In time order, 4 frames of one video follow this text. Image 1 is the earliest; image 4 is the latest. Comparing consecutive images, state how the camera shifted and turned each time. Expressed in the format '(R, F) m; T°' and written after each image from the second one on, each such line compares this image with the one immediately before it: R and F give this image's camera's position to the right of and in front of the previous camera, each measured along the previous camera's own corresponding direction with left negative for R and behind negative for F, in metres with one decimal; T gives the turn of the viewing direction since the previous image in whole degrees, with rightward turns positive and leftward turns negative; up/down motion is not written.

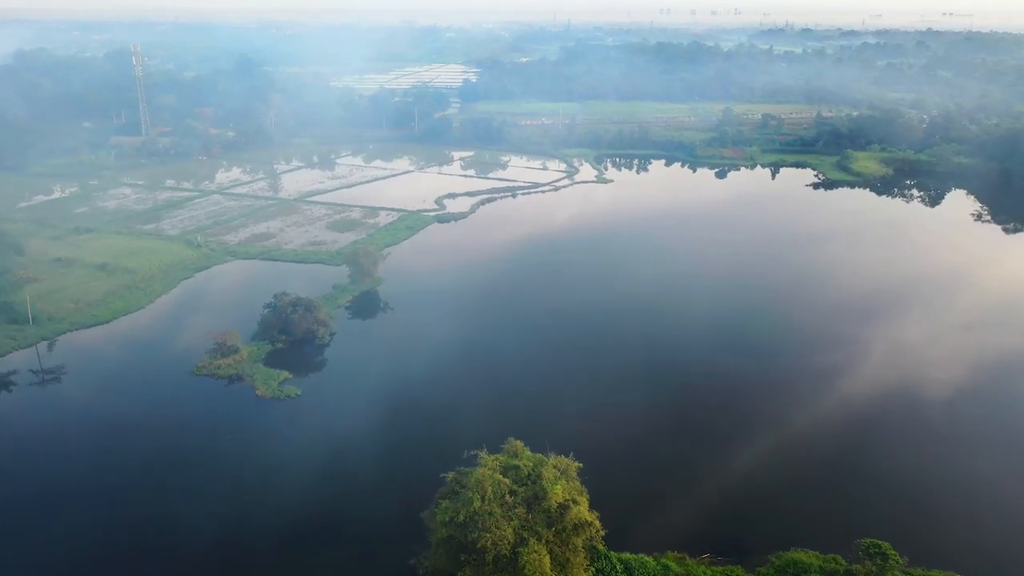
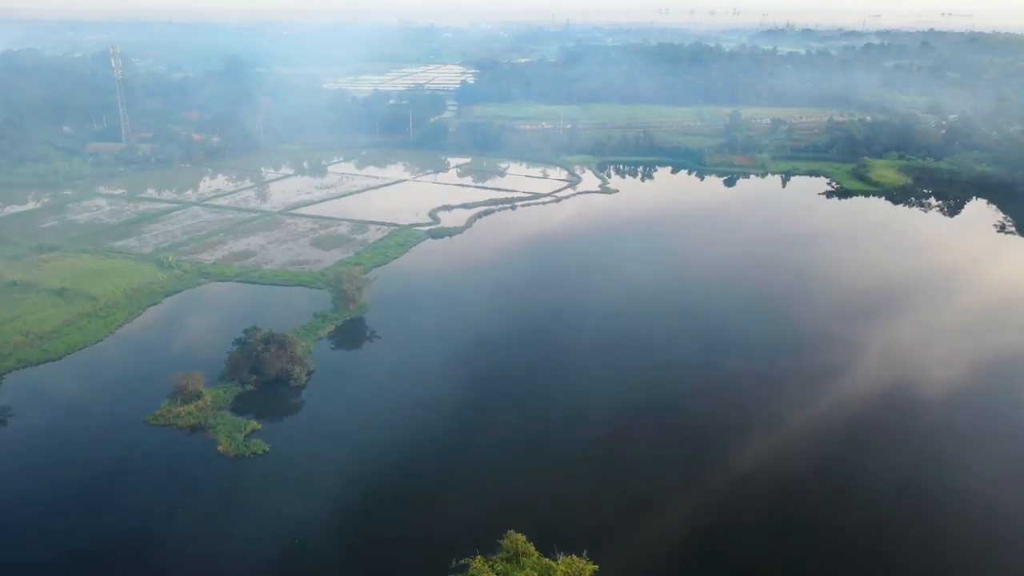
(0.0, +1.6) m; 0°
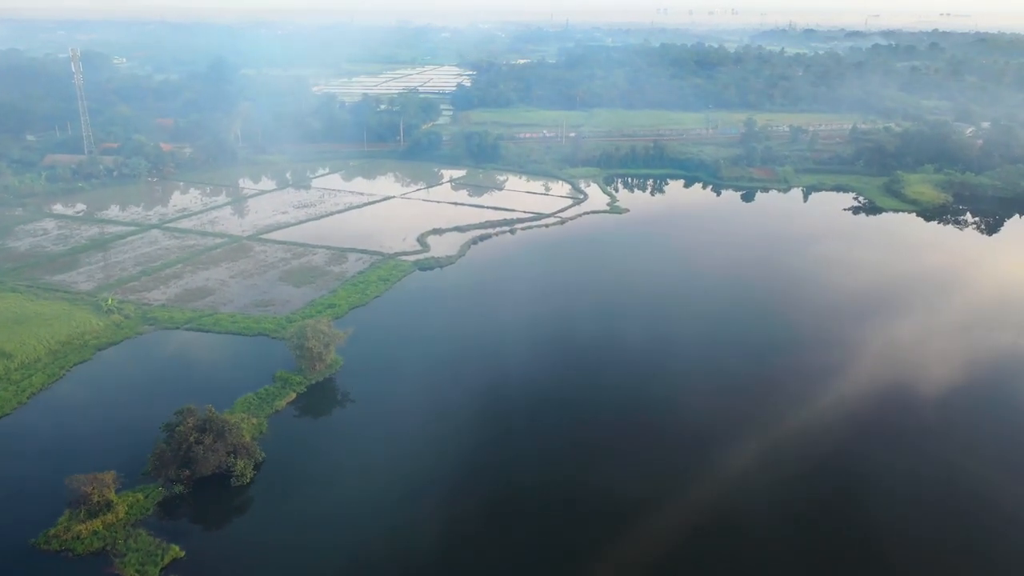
(0.0, +2.7) m; 0°
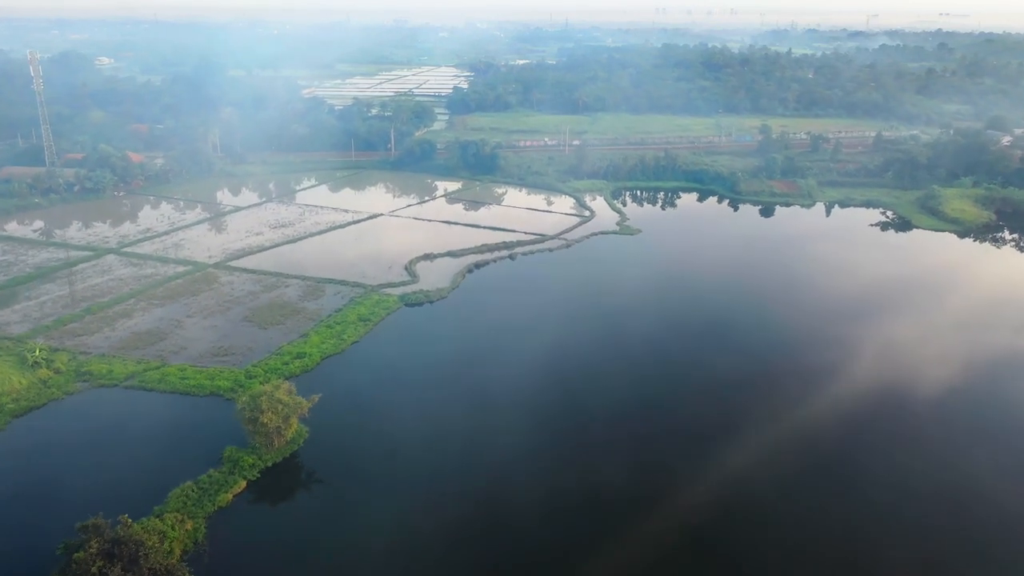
(0.0, +2.4) m; 0°
